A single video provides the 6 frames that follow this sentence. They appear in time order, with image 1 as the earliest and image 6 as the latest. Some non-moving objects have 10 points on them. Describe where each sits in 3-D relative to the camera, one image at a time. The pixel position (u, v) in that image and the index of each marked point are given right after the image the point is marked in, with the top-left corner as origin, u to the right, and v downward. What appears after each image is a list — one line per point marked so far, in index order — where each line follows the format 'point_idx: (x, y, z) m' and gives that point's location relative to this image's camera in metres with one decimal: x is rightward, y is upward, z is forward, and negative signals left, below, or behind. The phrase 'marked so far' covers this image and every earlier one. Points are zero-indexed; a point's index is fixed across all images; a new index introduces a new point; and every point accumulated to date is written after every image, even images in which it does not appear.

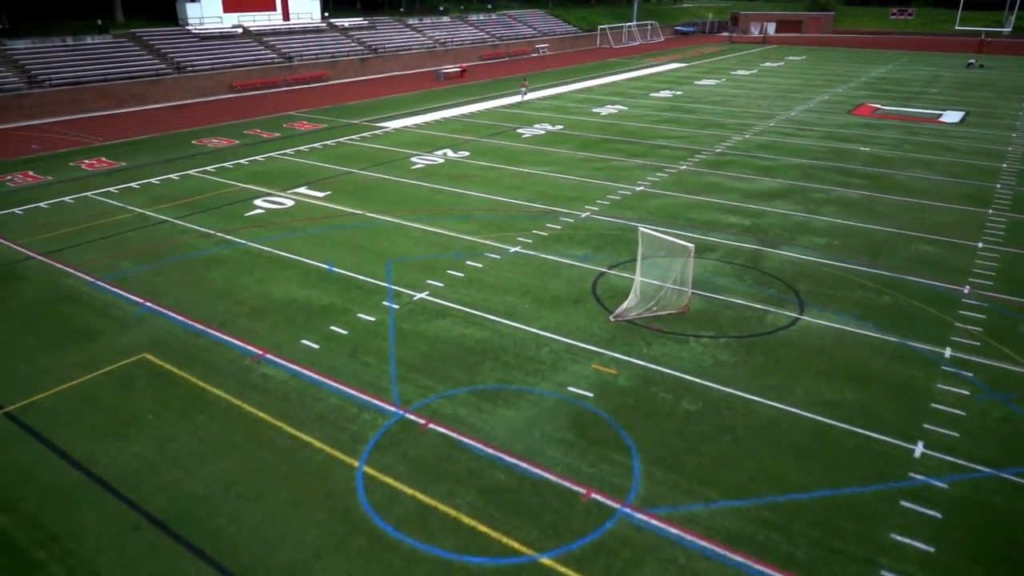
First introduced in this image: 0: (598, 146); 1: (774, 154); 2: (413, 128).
0: (+2.0, +3.2, +17.1) m
1: (+5.7, +2.9, +16.3) m
2: (-2.5, +4.0, +19.0) m
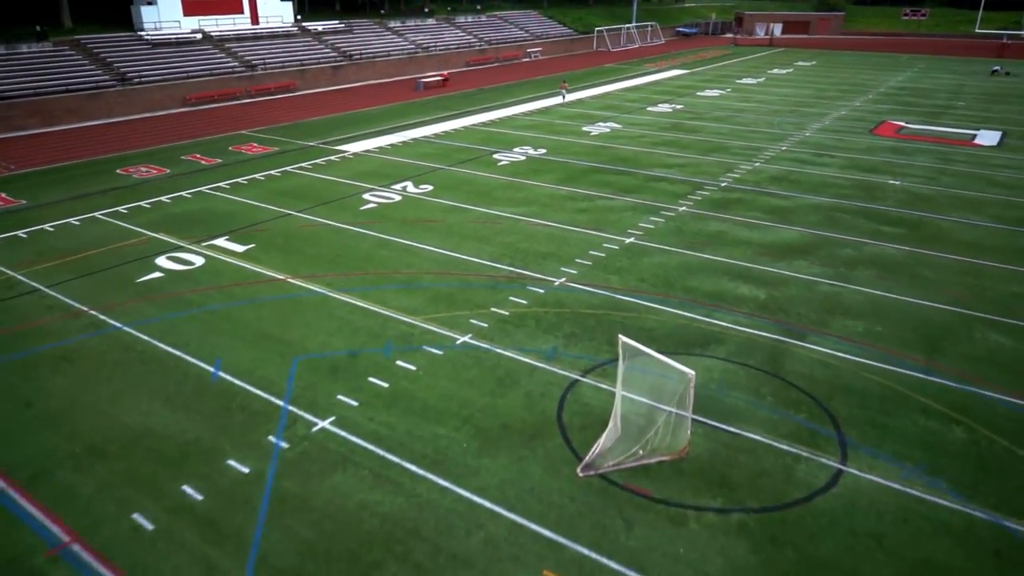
0: (+1.4, +2.2, +14.7) m
1: (+5.2, +1.8, +13.9) m
2: (-3.0, +3.0, +16.7) m
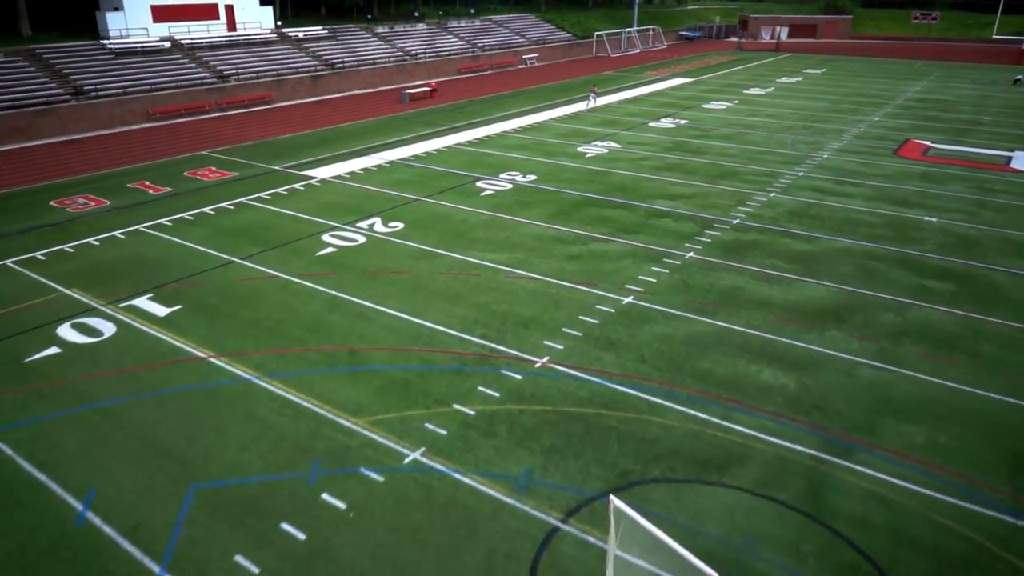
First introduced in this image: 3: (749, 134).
0: (+1.2, +1.3, +13.0) m
1: (+4.9, +1.0, +12.2) m
2: (-3.3, +2.1, +14.9) m
3: (+6.3, +4.1, +19.8) m
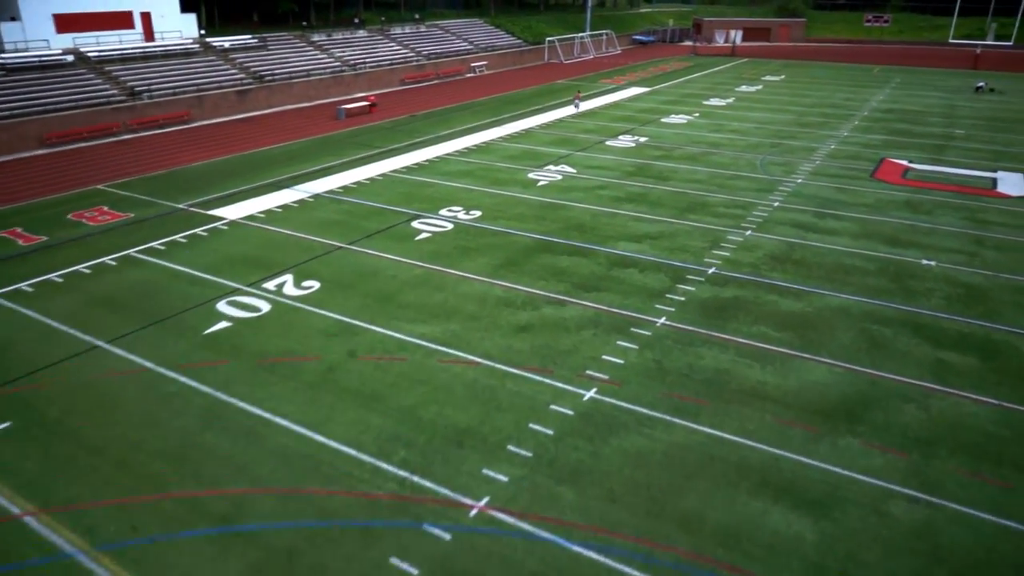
0: (+0.3, +0.4, +11.1) m
1: (+4.0, +0.1, +10.5) m
2: (-4.3, +1.1, +12.8) m
3: (+5.0, +3.3, +18.2) m
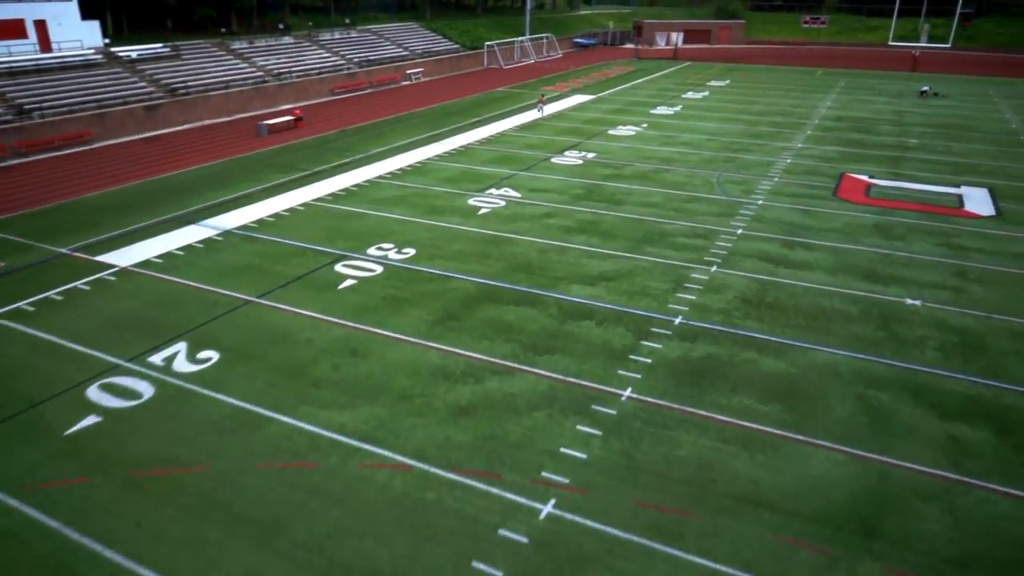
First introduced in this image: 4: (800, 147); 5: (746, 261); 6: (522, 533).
0: (-0.5, -0.3, +9.6) m
1: (+3.3, -0.5, +9.3) m
2: (-5.3, +0.2, +11.0) m
3: (+3.6, +2.7, +17.0) m
4: (+7.6, +3.7, +19.7) m
5: (+3.6, +0.4, +11.6) m
6: (+0.1, -1.9, +5.8) m
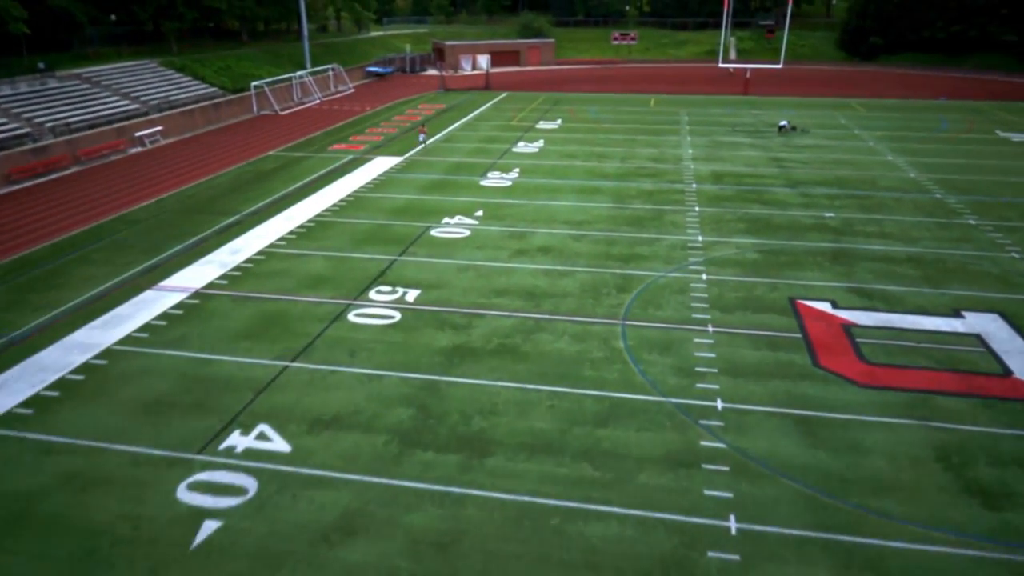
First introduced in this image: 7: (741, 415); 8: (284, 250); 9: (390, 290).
0: (-1.4, -3.9, +2.2) m
1: (+2.3, -3.6, +2.8) m
2: (-6.4, -3.8, +2.4) m
3: (+0.4, -0.6, +10.4) m
4: (+3.6, +0.9, +14.0) m
5: (+2.0, -2.7, +5.1) m
6: (+0.2, -5.2, -1.4) m
7: (+2.6, -1.4, +8.3) m
8: (-4.3, +0.7, +13.7) m
9: (-2.0, 0.0, +11.9) m
